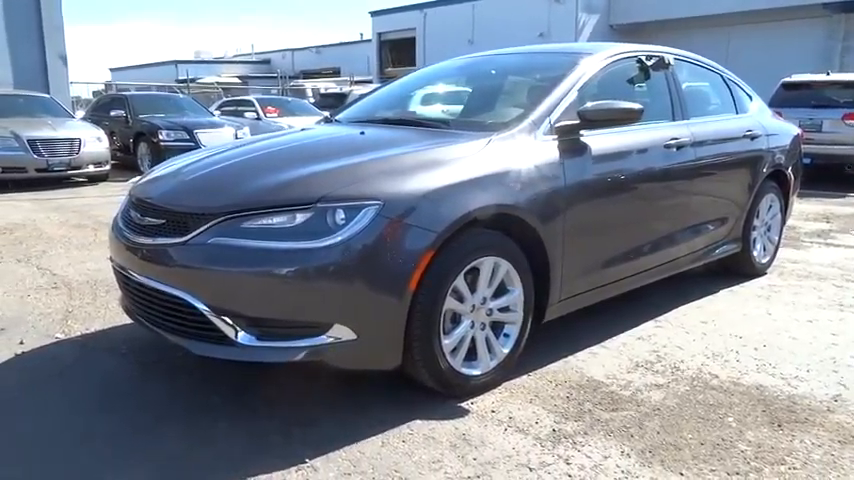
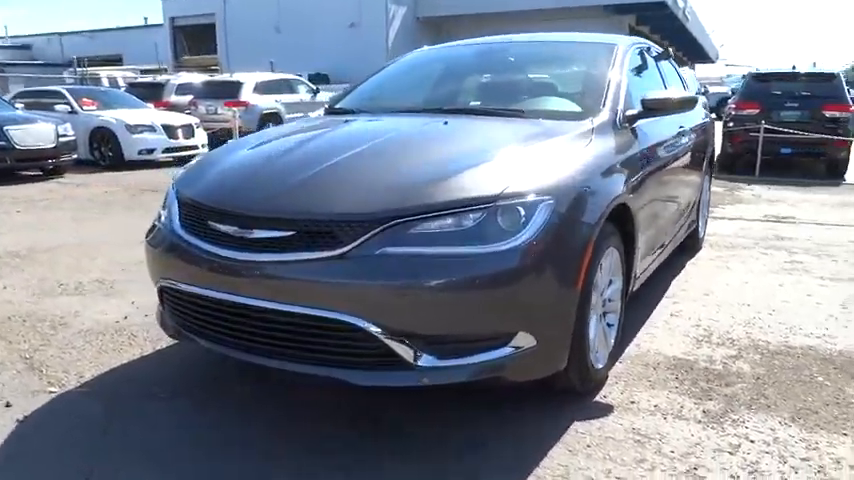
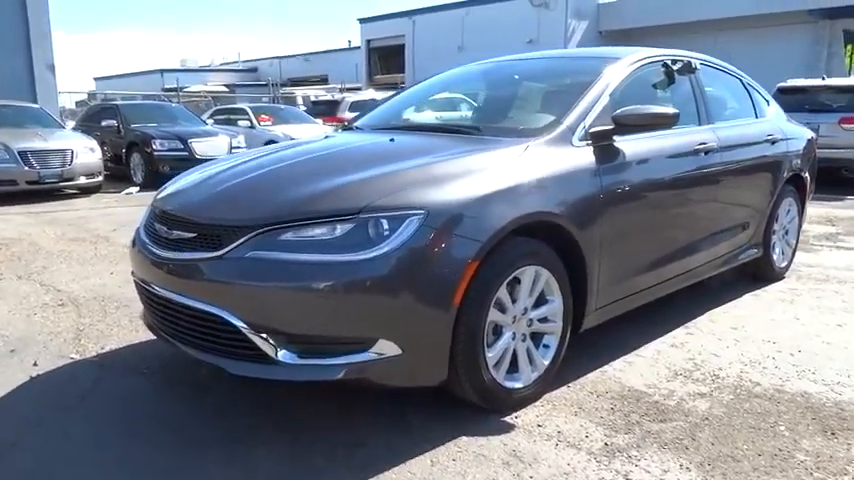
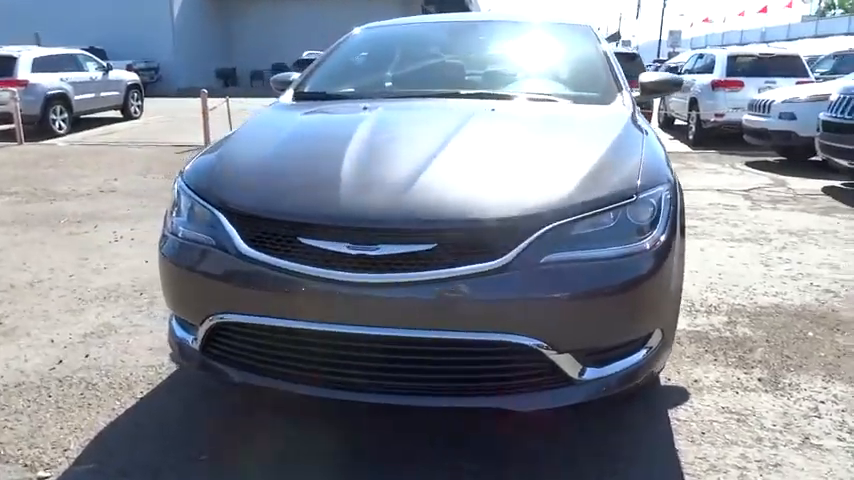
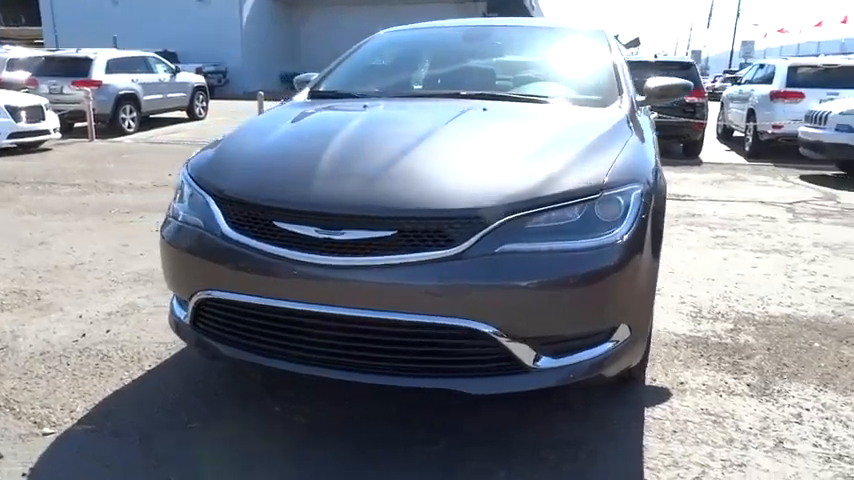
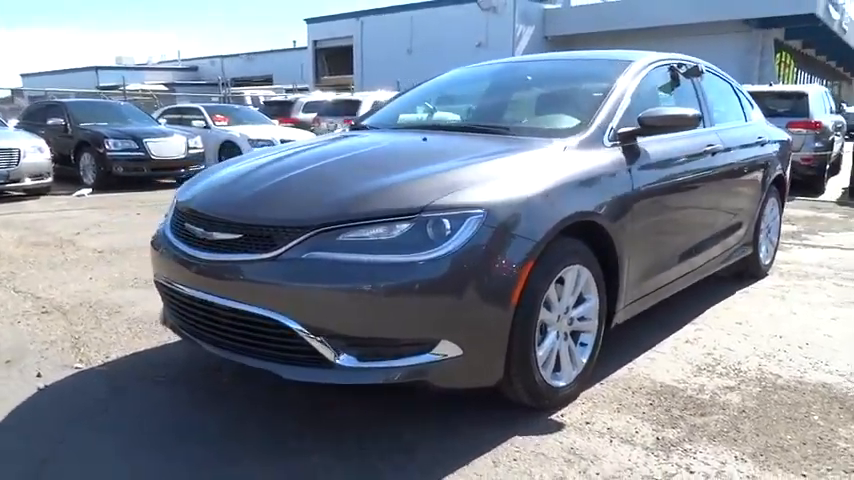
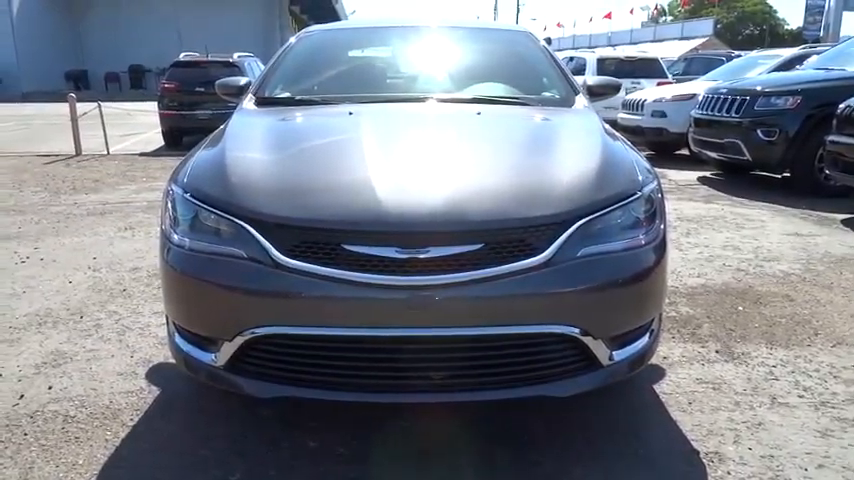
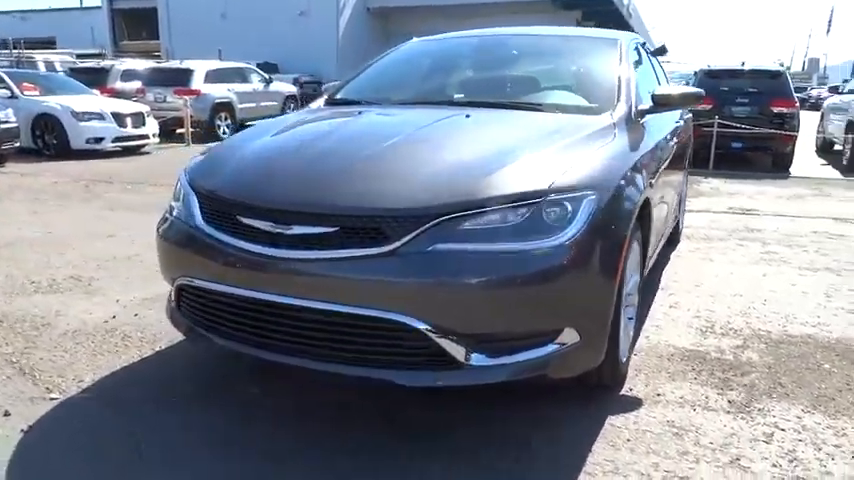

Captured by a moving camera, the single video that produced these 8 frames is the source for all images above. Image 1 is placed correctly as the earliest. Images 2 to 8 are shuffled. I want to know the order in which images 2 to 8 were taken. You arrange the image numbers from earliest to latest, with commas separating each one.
3, 6, 2, 8, 5, 4, 7
